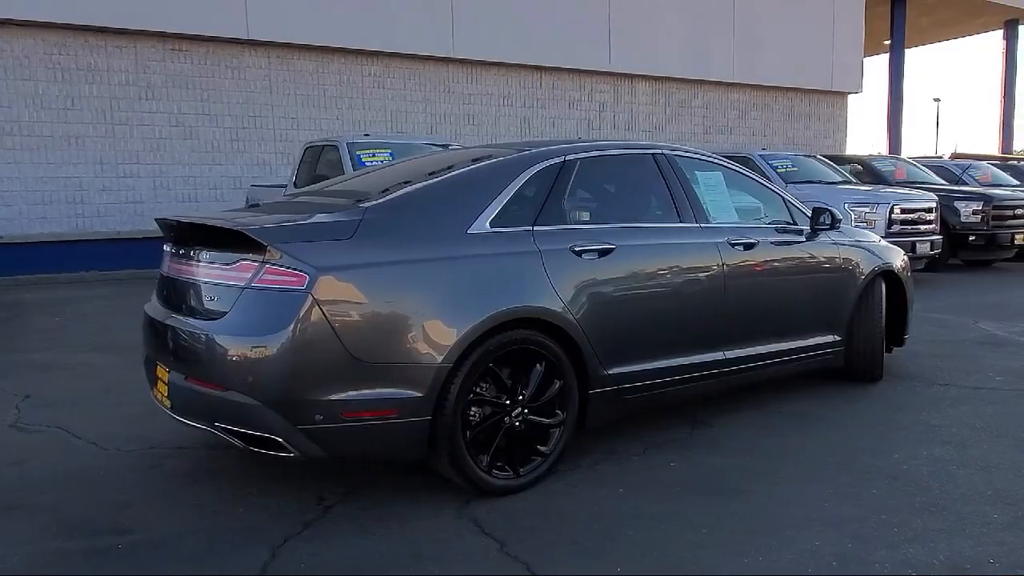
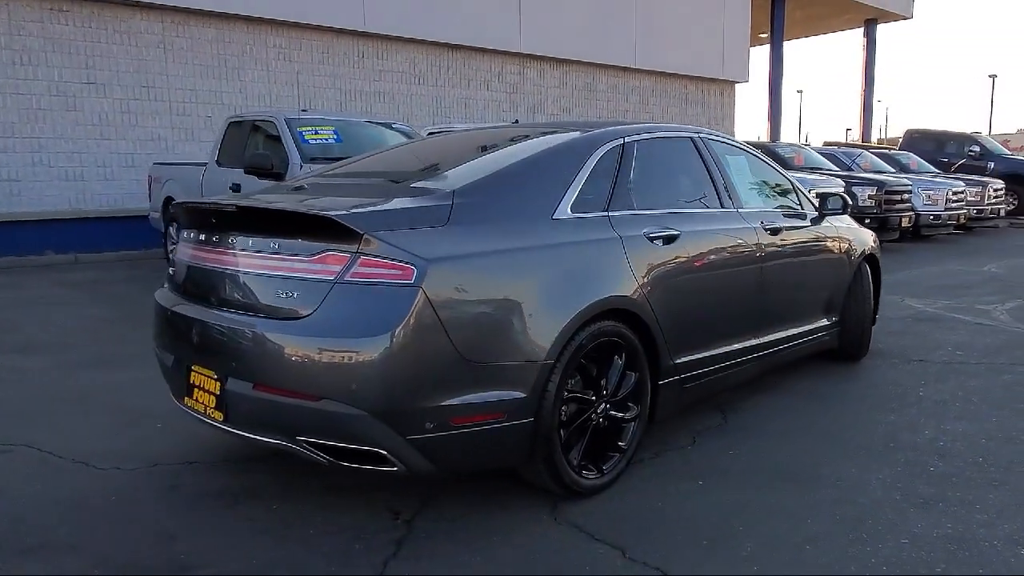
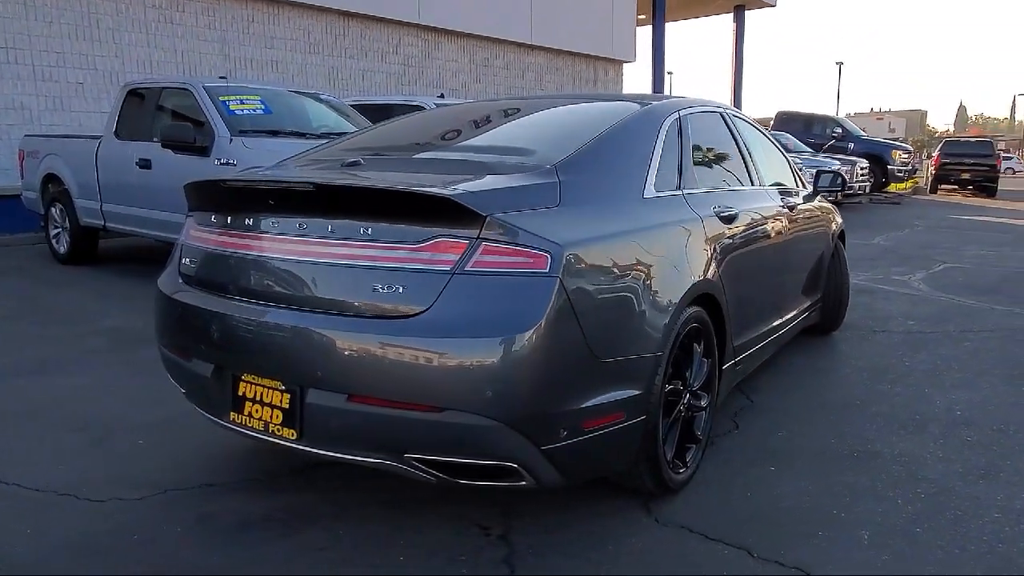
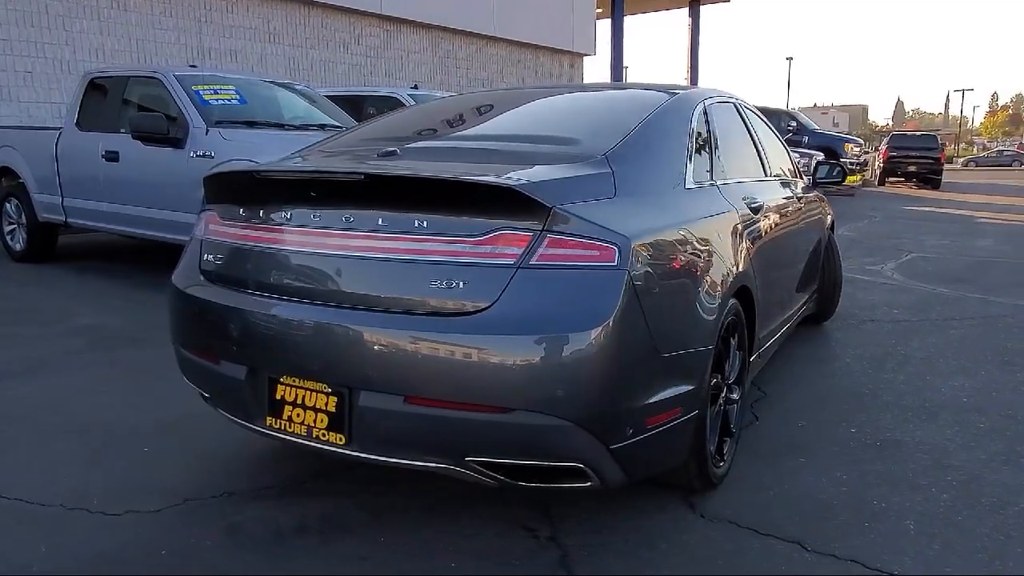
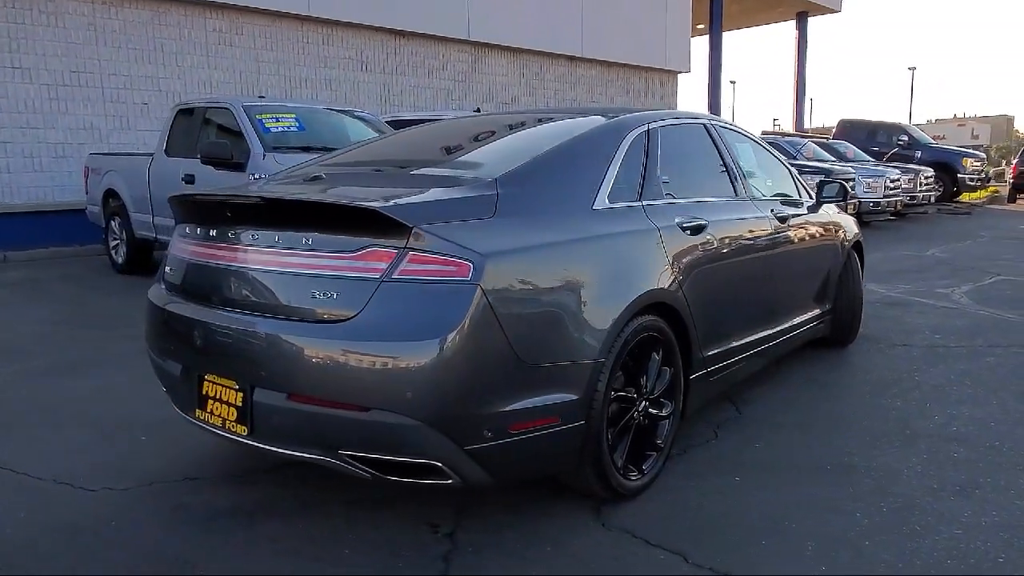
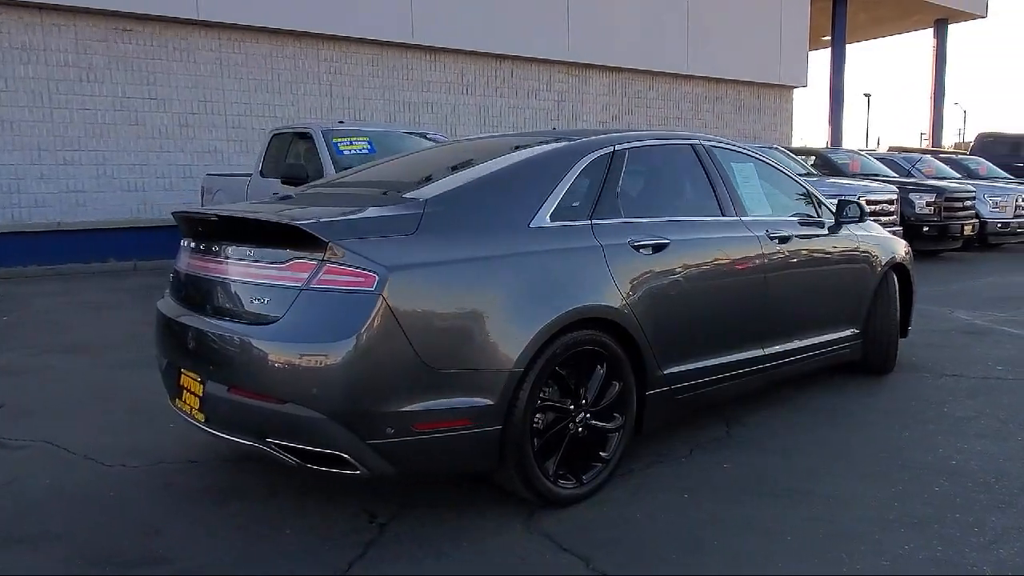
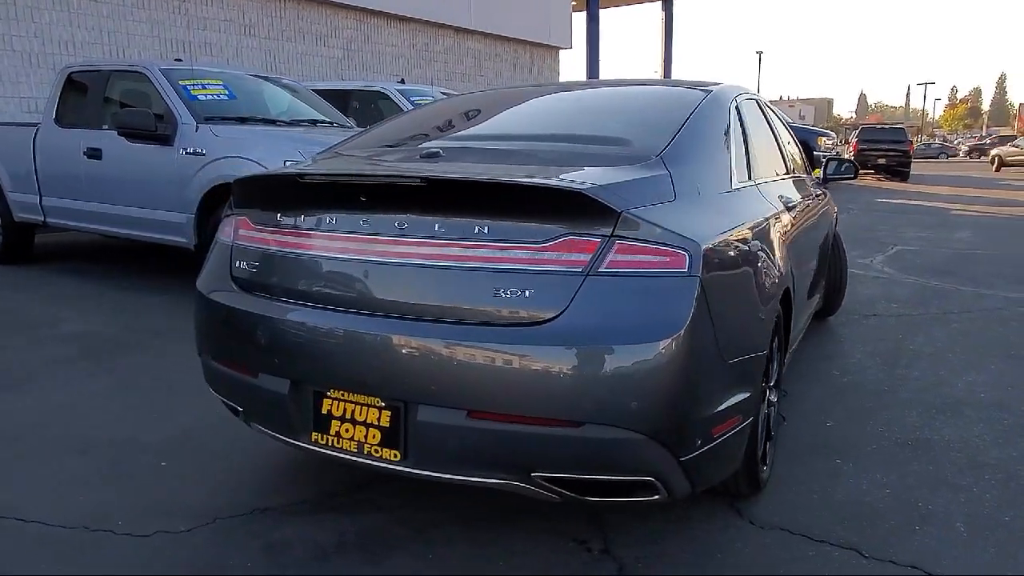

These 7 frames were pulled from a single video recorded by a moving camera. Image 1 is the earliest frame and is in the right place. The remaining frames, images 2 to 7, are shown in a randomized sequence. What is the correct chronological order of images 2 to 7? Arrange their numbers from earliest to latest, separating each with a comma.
6, 2, 5, 3, 4, 7
